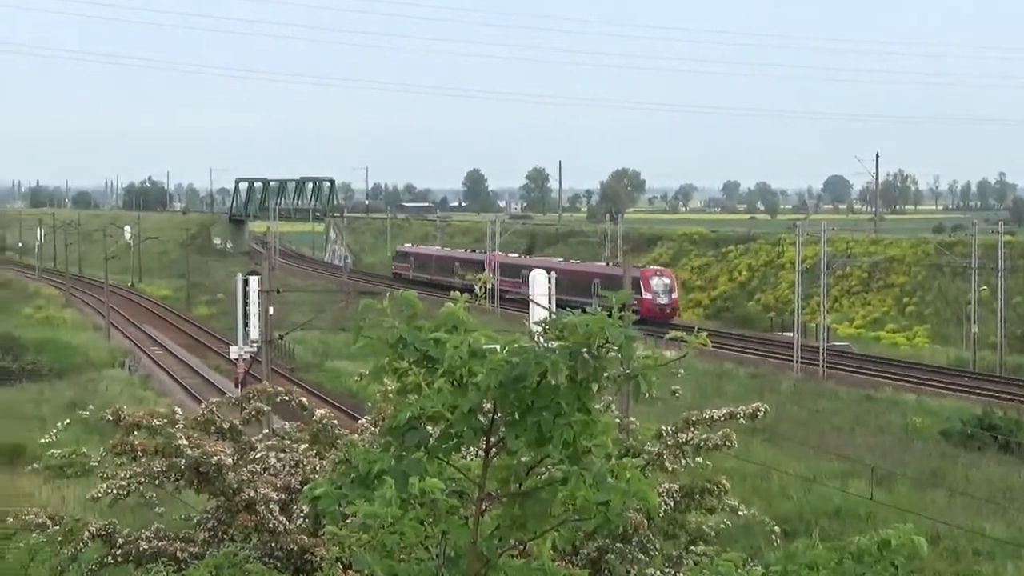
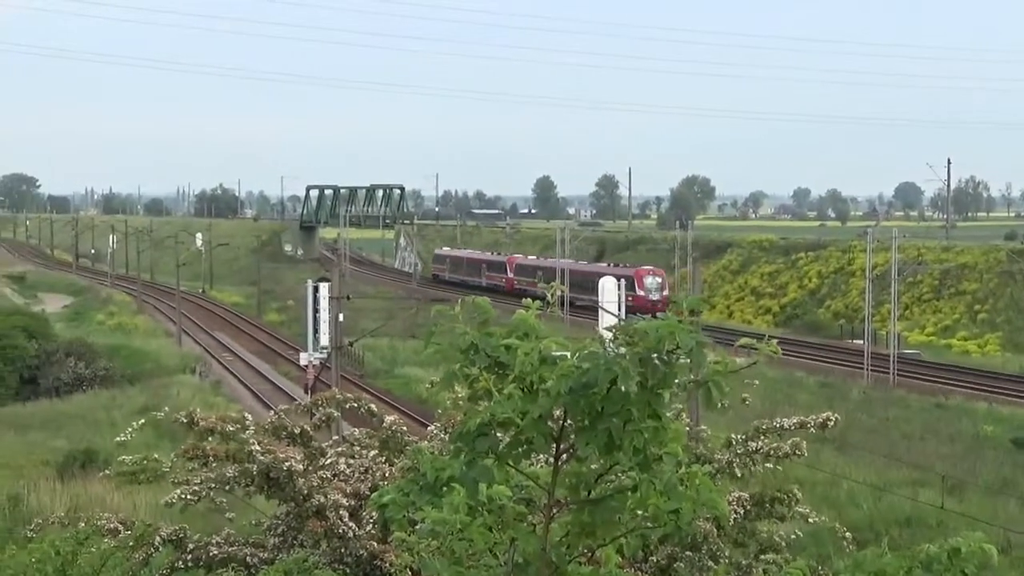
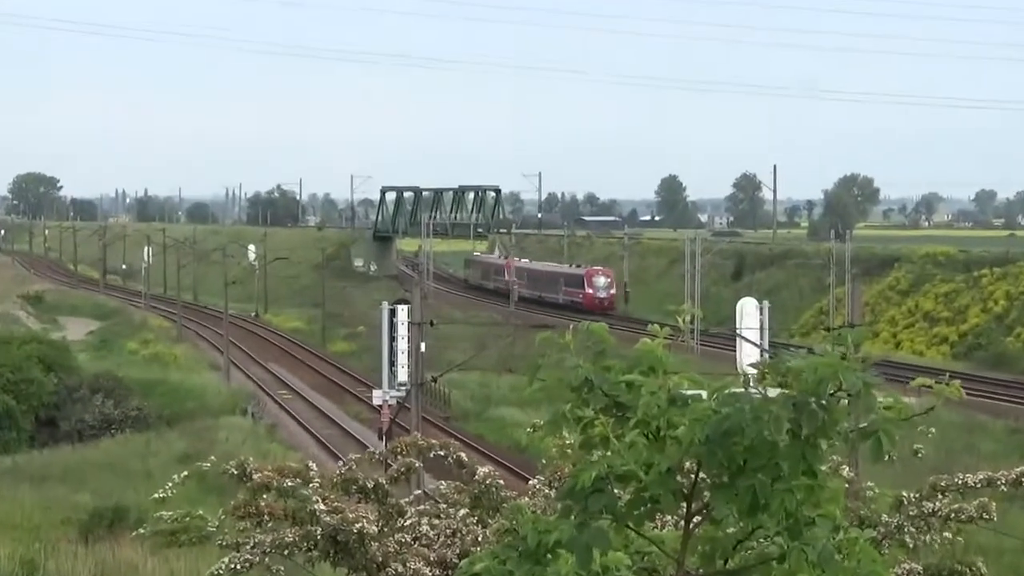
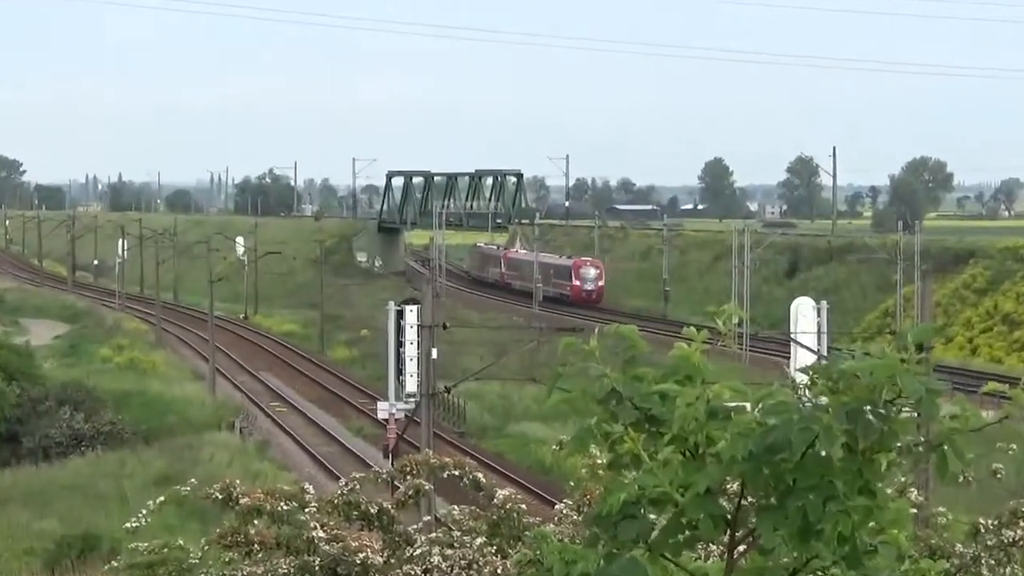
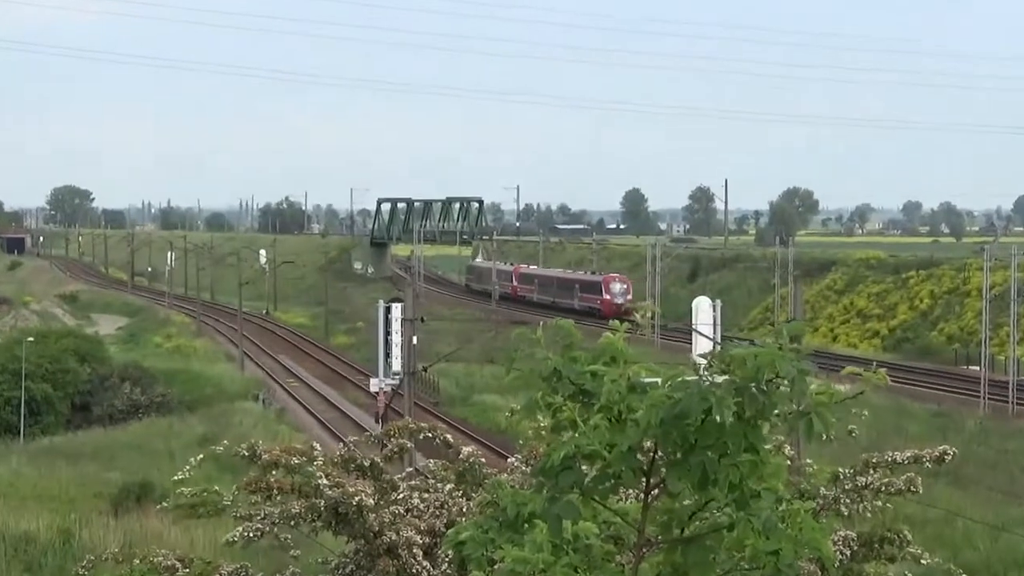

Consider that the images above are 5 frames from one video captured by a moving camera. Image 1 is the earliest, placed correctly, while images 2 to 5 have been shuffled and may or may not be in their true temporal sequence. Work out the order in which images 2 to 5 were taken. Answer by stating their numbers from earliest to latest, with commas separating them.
2, 5, 3, 4
